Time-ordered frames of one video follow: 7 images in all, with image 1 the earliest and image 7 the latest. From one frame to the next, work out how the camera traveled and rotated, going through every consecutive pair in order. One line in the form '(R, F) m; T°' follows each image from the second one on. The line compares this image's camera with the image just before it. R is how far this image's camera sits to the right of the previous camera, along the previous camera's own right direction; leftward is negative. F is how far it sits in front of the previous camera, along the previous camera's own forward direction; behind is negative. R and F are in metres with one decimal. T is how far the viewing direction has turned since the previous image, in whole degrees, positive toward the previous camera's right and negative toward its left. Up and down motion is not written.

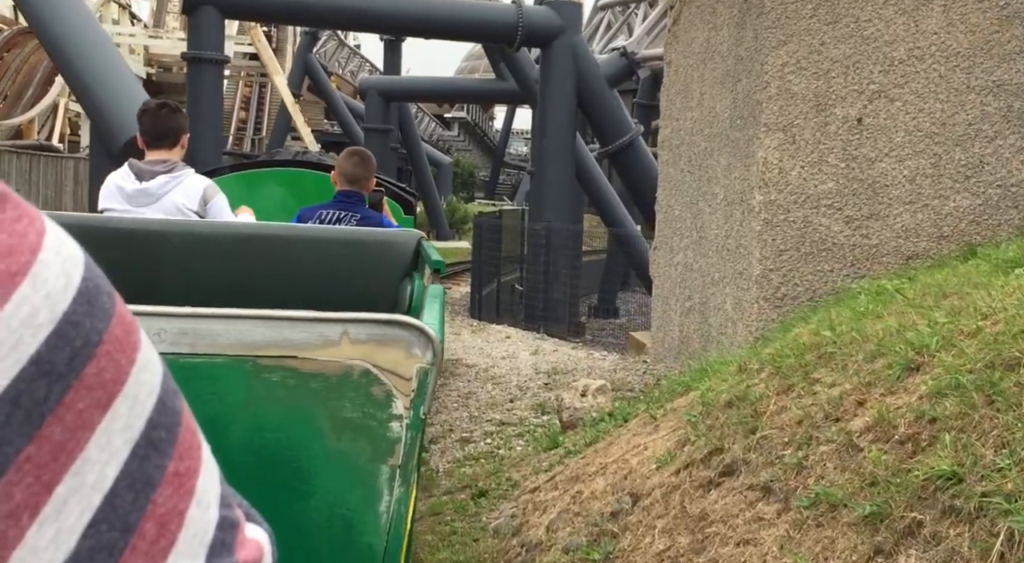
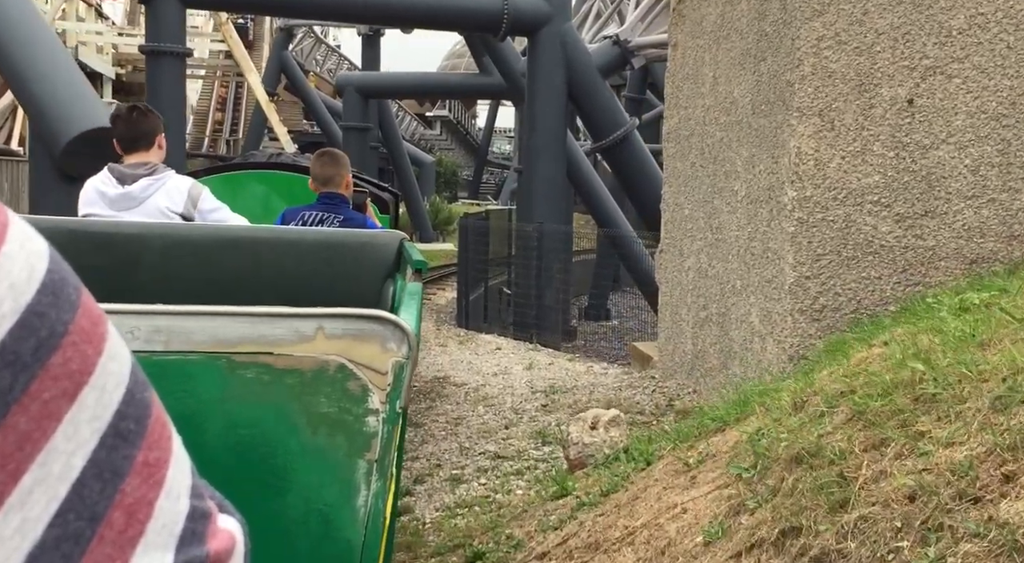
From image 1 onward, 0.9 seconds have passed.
(0.0, +0.7) m; +1°
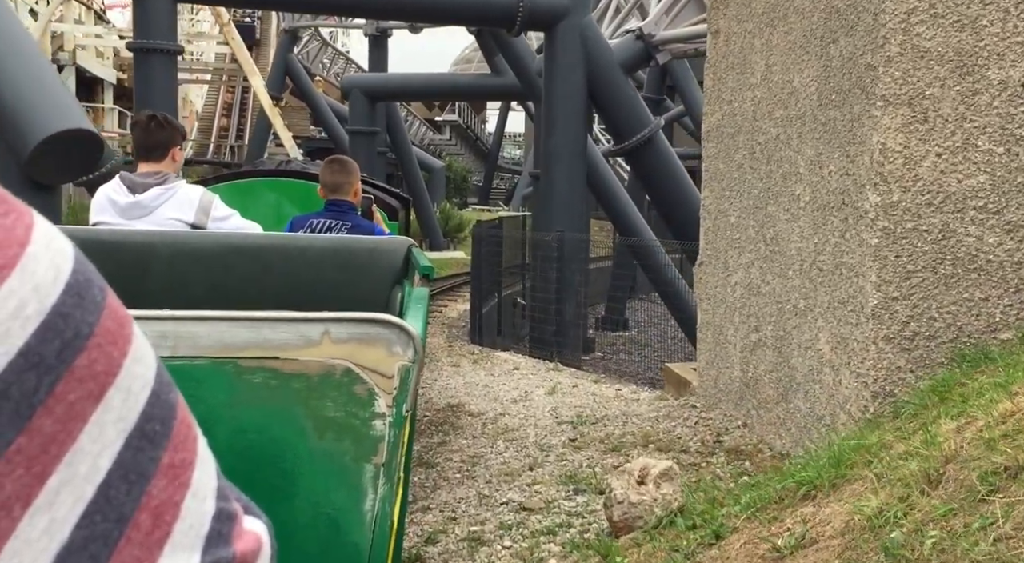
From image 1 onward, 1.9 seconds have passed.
(-0.1, +0.7) m; -1°
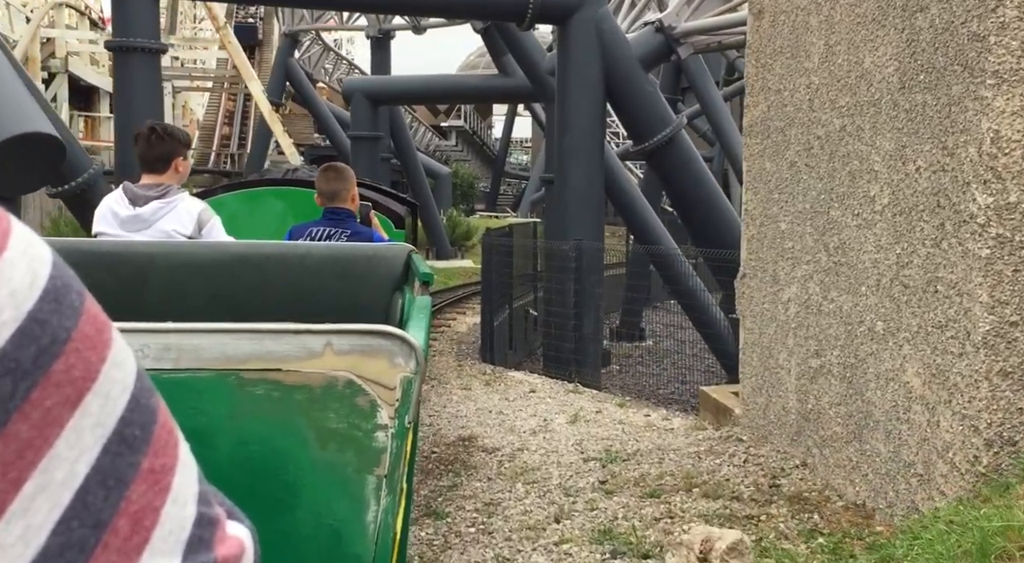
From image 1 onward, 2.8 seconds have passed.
(-0.1, +0.7) m; 0°
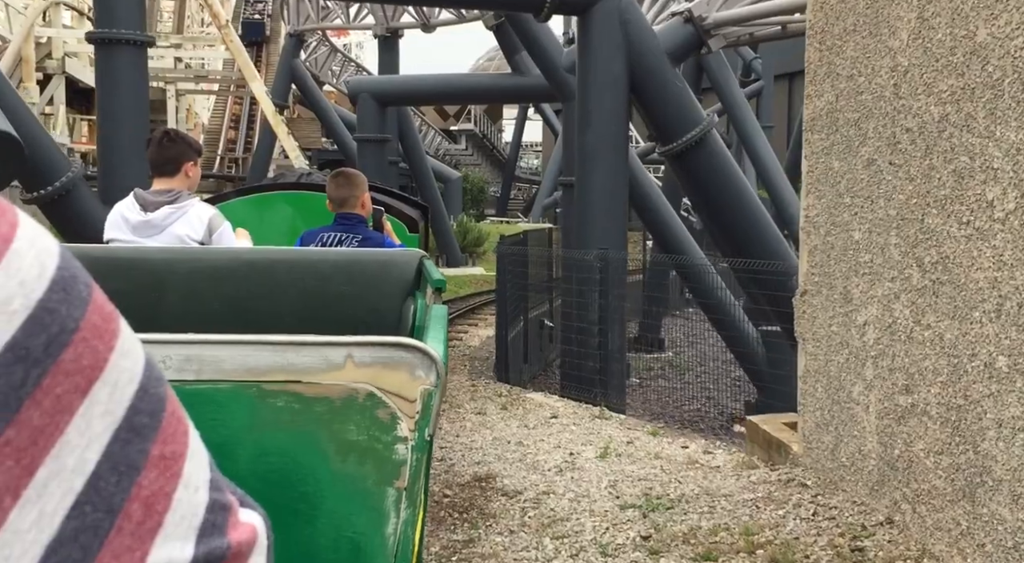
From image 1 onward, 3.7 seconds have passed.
(-0.1, +0.7) m; -1°
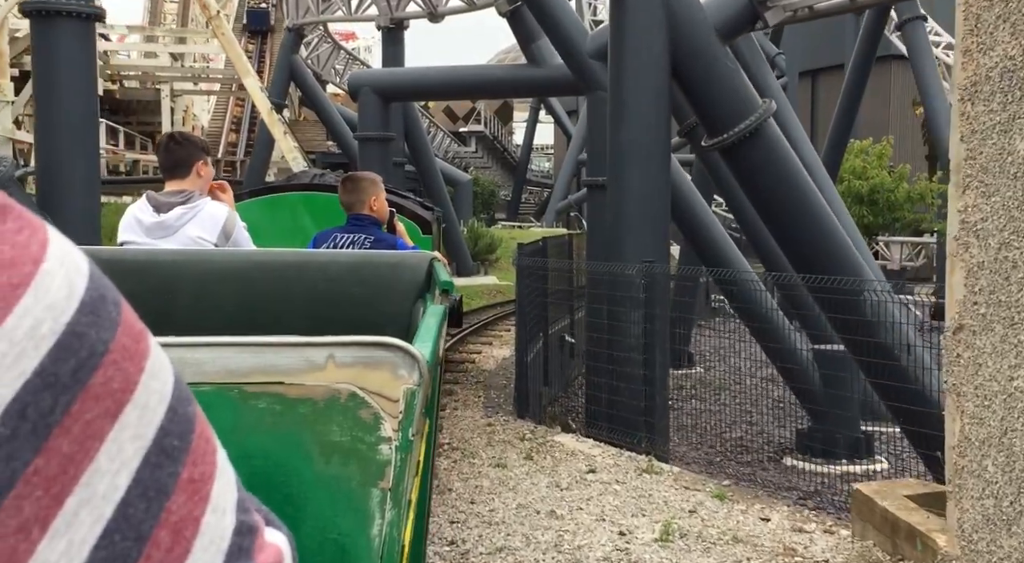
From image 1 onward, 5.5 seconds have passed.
(-0.1, +1.3) m; -1°
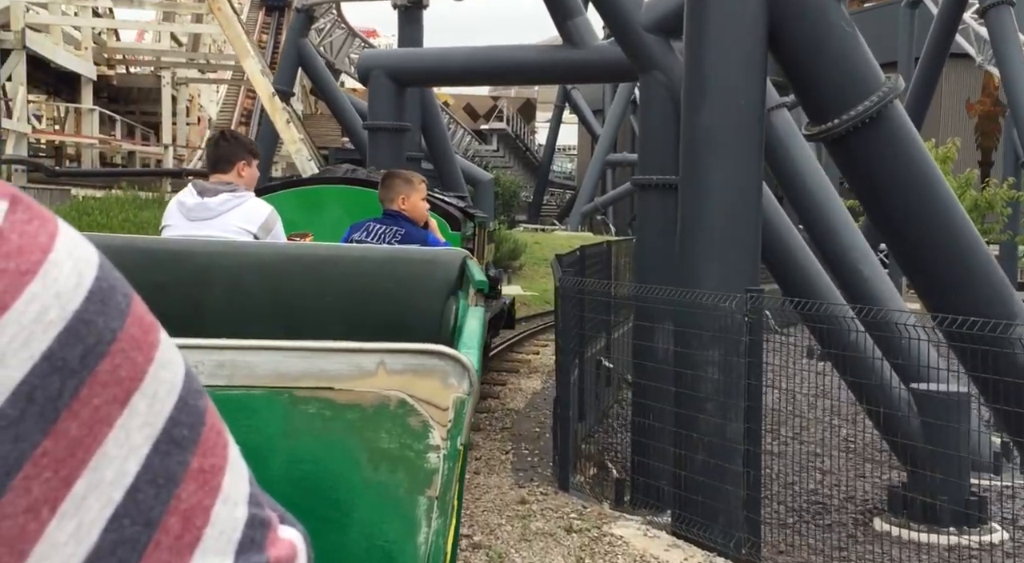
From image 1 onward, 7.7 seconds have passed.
(-0.1, +1.7) m; -1°
